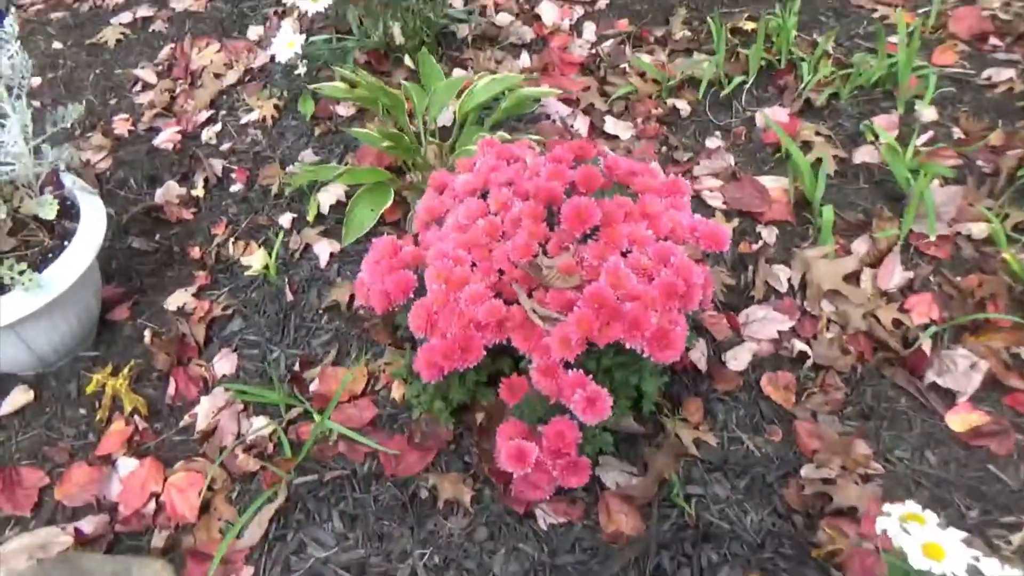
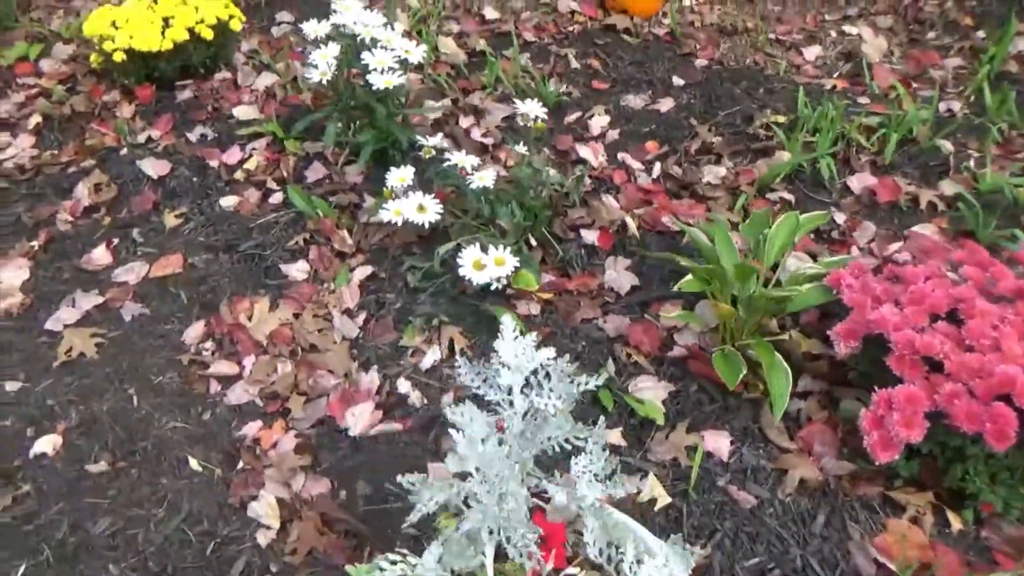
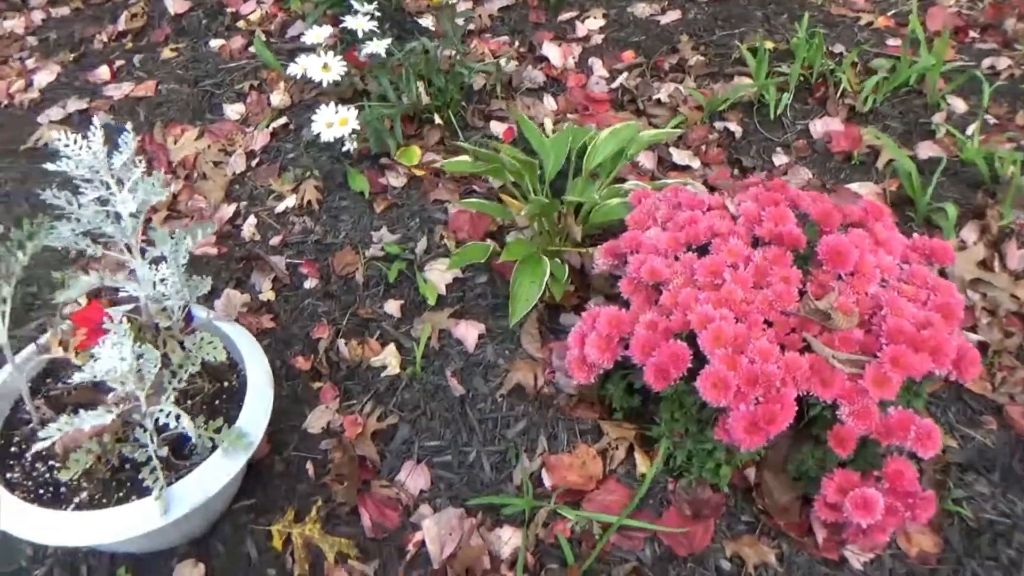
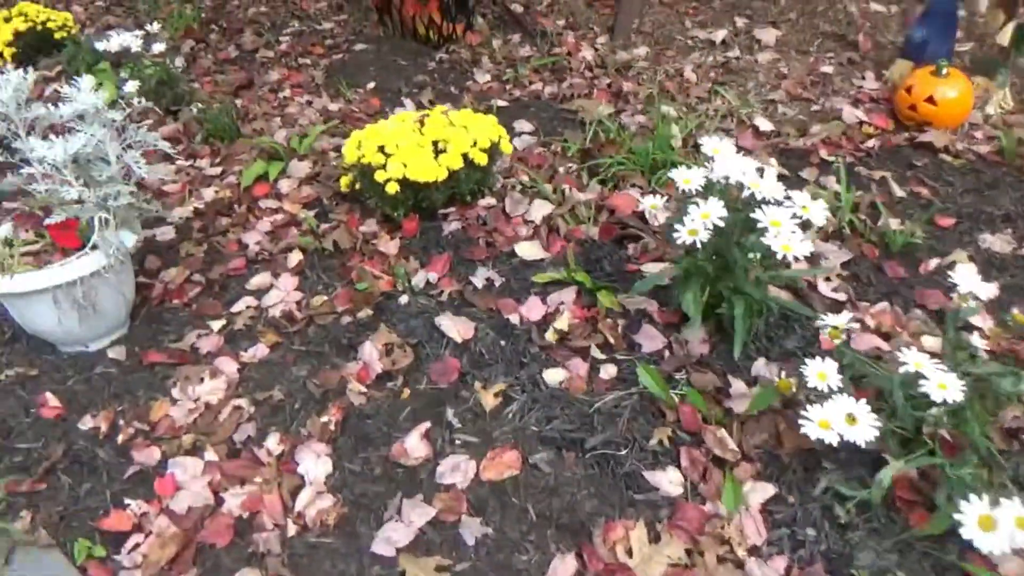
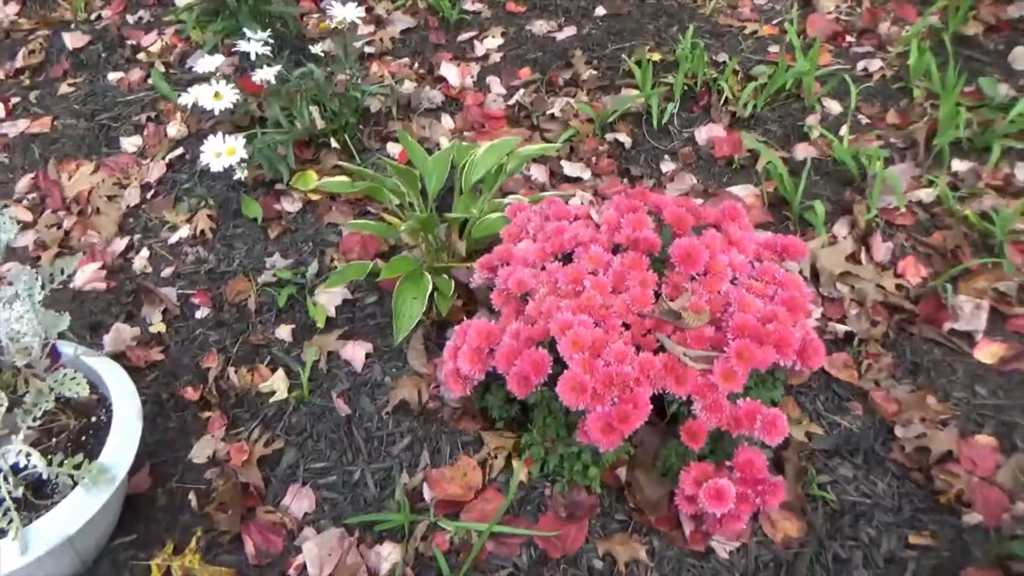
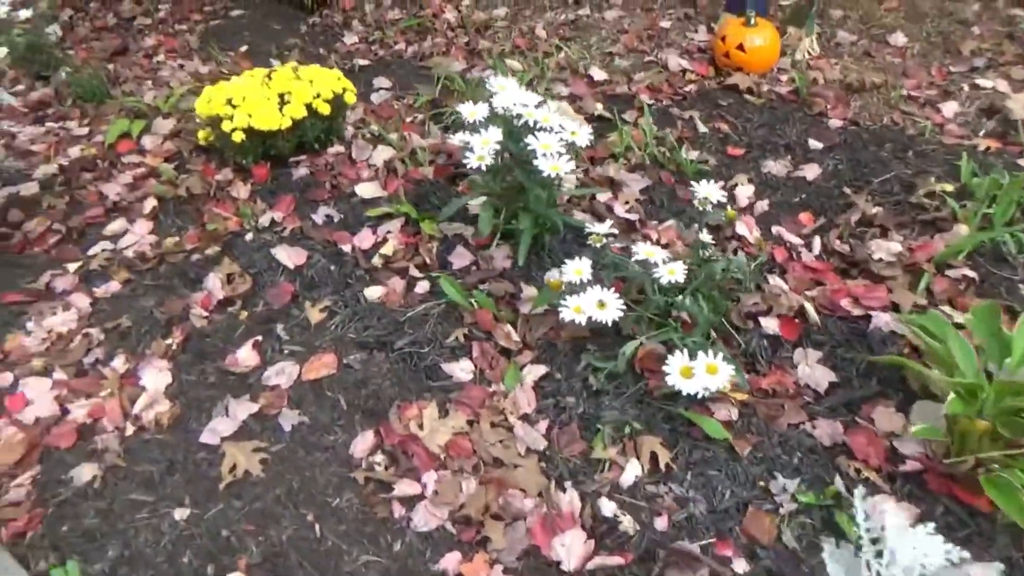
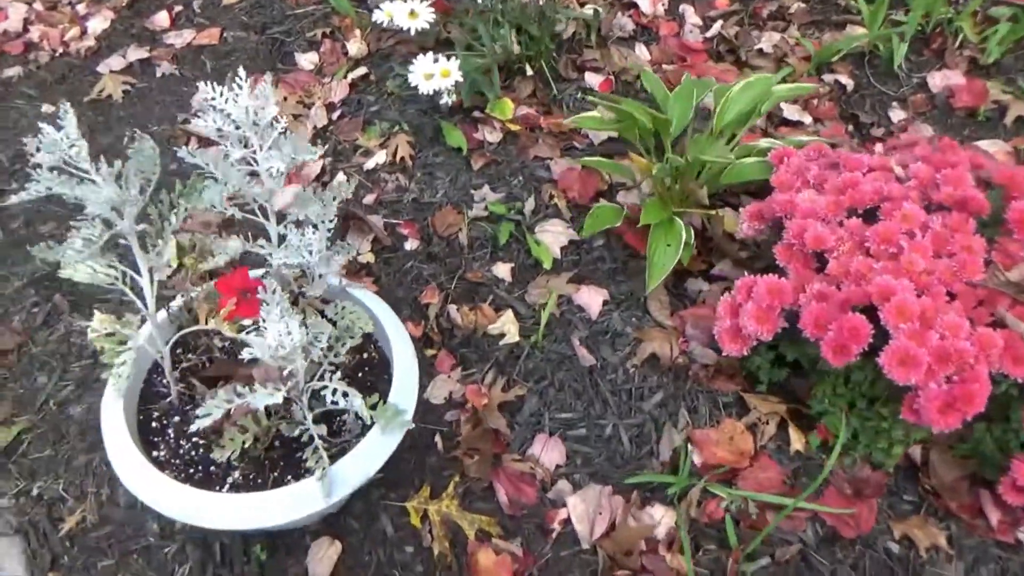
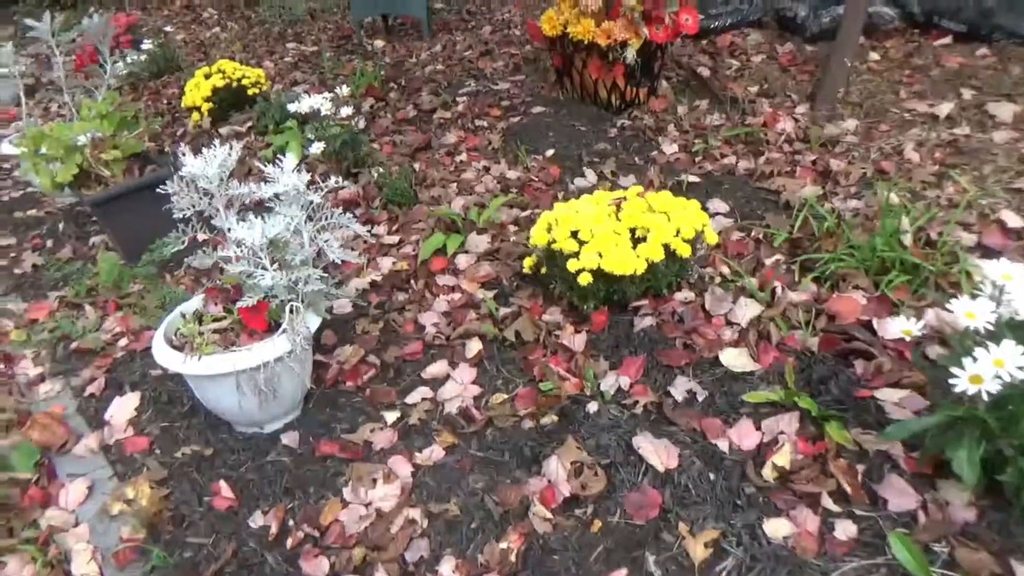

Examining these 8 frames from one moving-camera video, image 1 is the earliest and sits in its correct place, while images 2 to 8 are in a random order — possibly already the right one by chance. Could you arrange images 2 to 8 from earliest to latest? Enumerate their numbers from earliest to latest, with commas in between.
5, 3, 7, 2, 6, 4, 8
